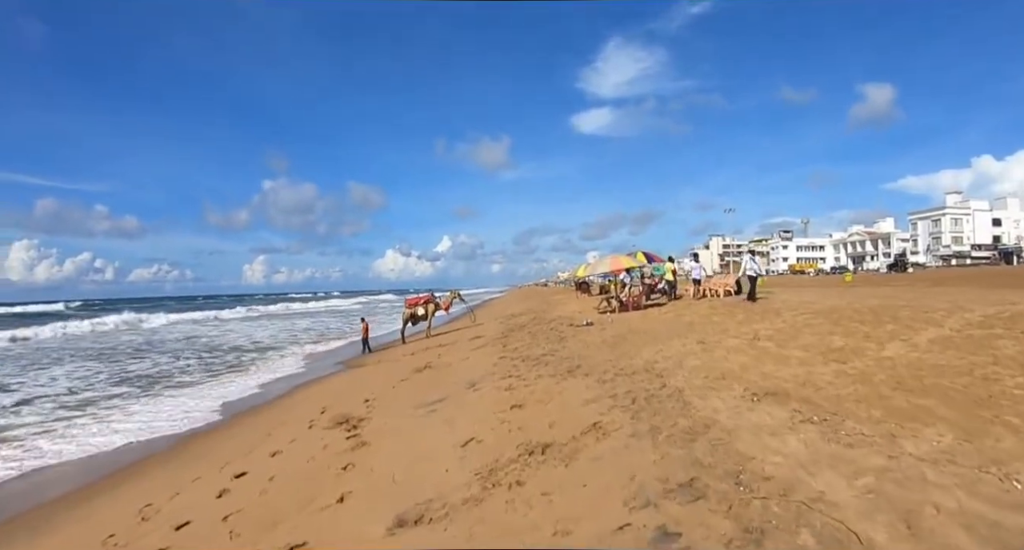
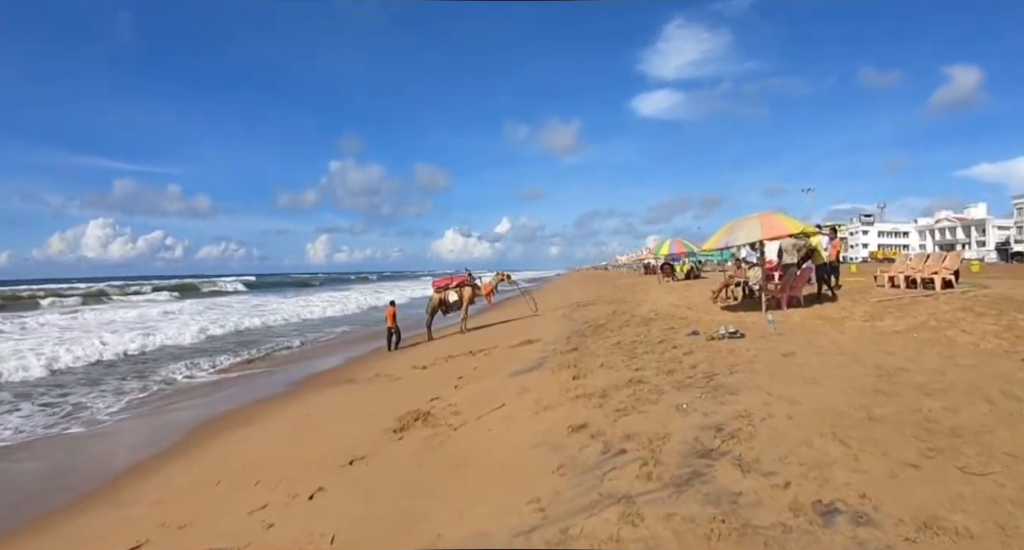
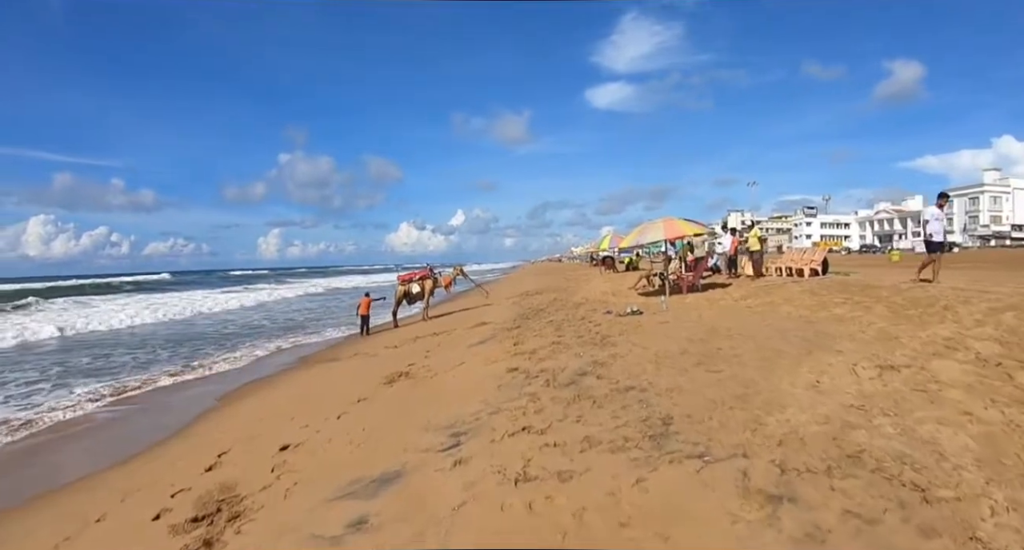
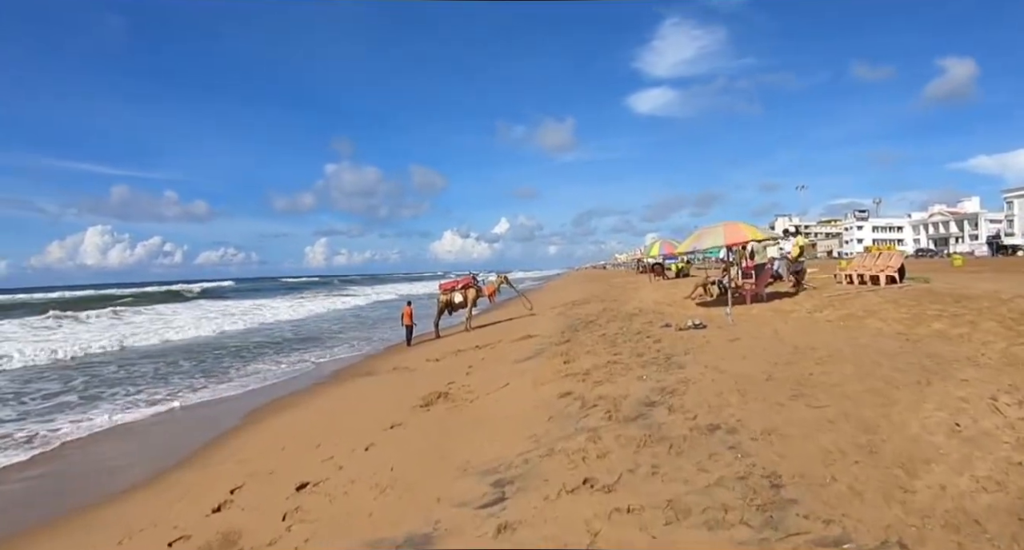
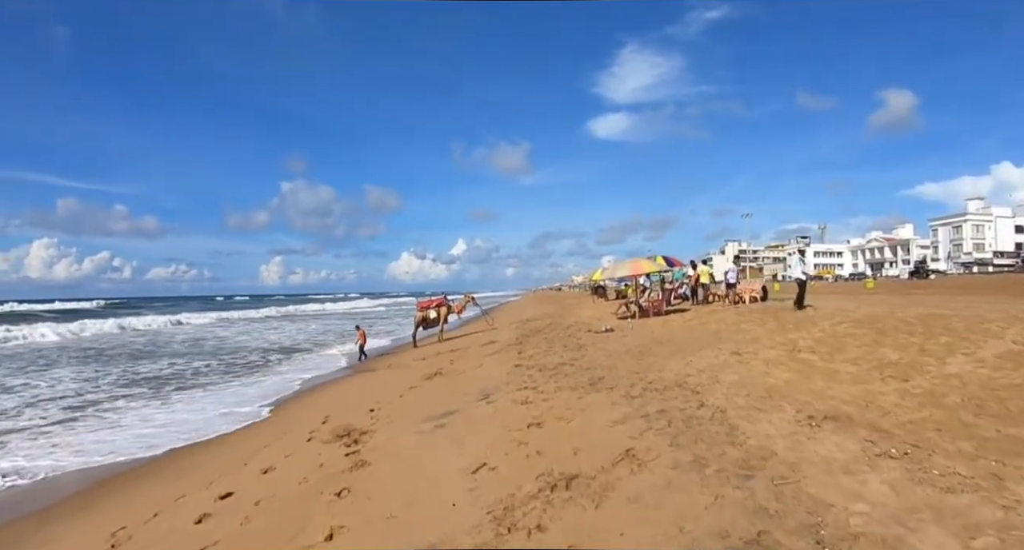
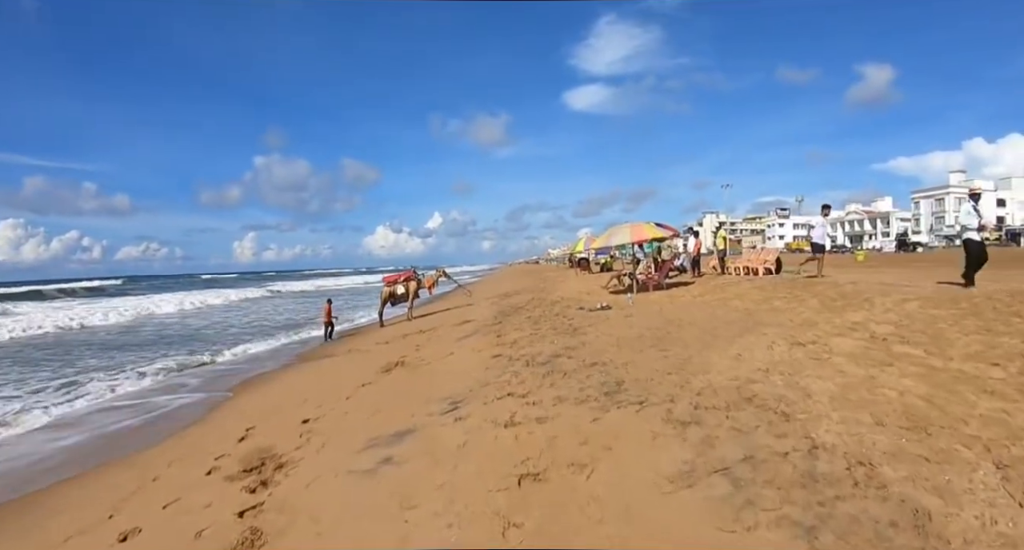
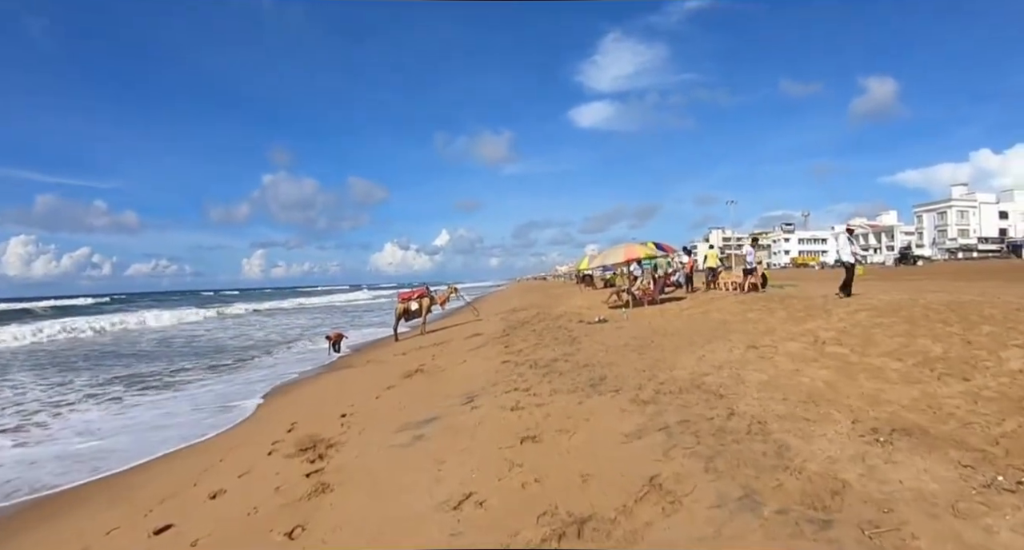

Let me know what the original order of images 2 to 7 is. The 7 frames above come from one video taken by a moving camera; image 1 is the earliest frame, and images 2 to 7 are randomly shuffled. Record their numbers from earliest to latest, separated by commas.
5, 7, 6, 3, 4, 2
